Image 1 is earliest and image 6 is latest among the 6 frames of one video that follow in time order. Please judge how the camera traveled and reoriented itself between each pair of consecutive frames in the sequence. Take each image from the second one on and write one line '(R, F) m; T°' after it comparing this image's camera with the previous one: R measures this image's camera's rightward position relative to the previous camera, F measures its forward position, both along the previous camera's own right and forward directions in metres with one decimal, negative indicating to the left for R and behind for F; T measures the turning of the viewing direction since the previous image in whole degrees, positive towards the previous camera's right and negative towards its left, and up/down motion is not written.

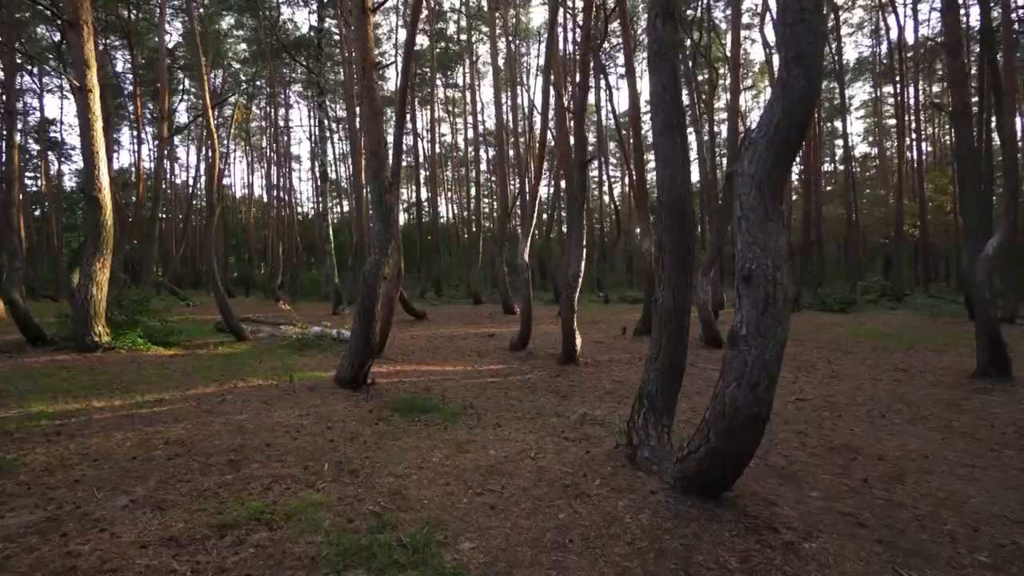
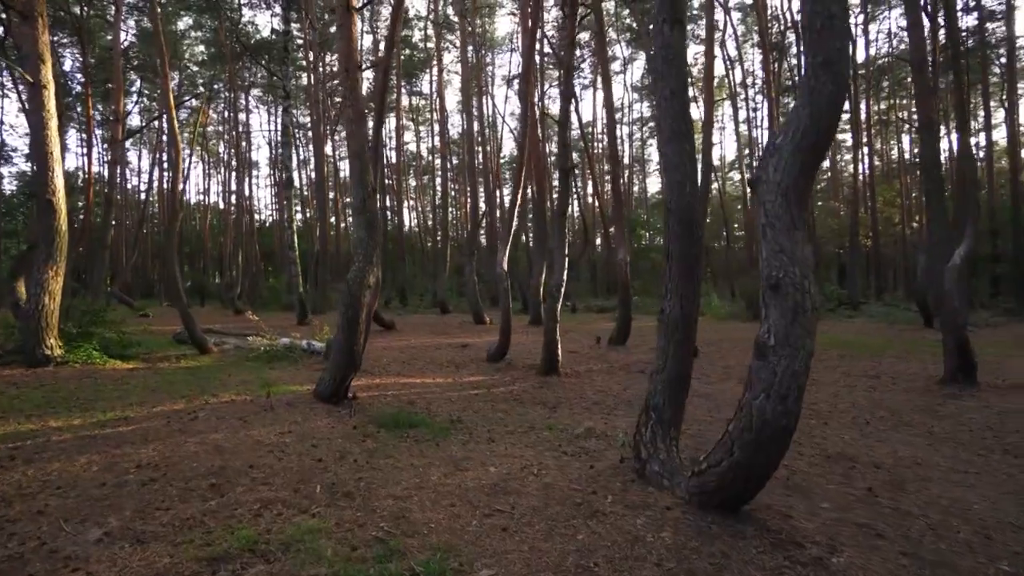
(-0.4, +0.2) m; +4°
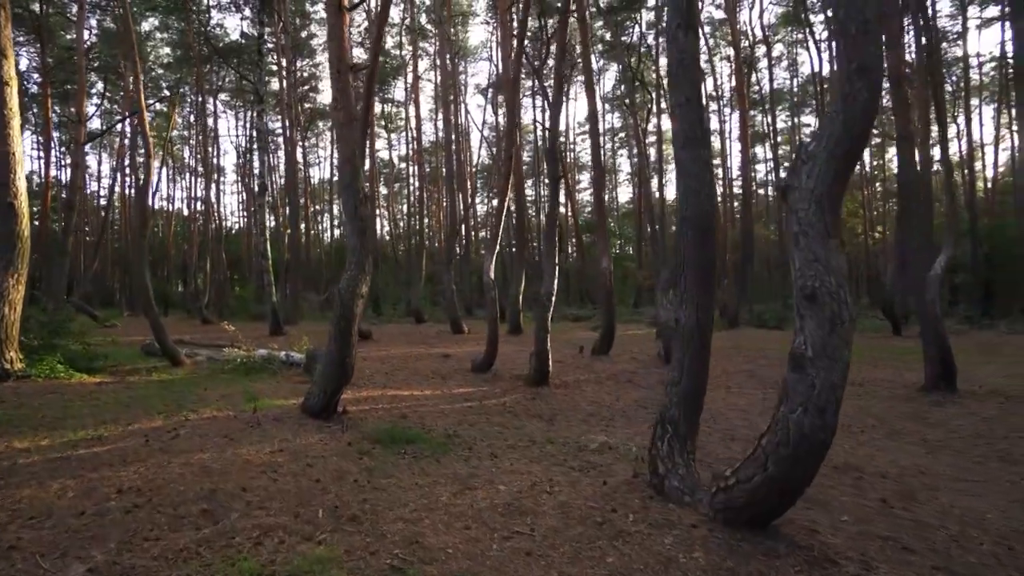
(-0.4, +0.2) m; +3°
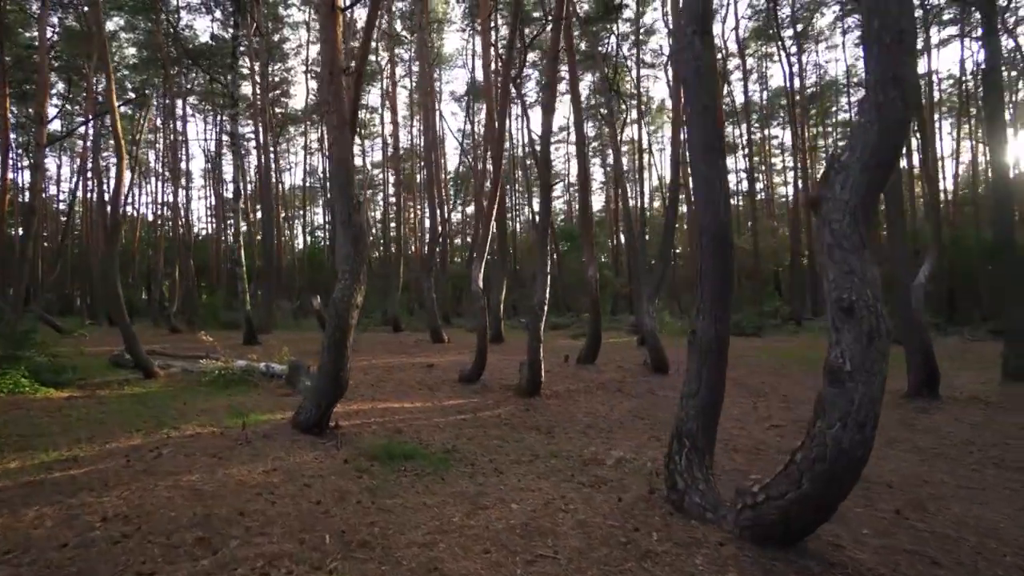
(-0.4, +0.2) m; +3°
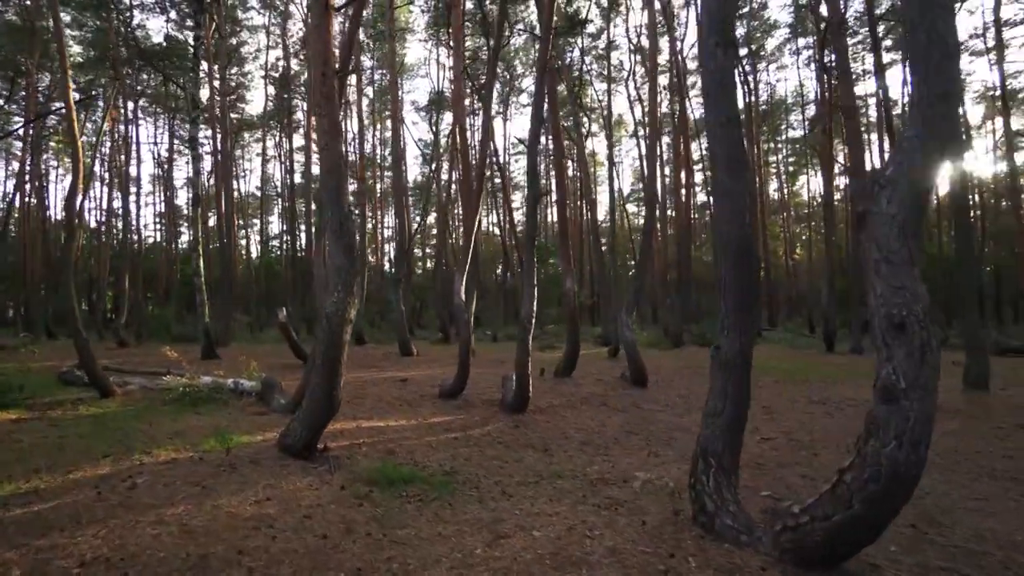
(-0.6, +0.3) m; +4°
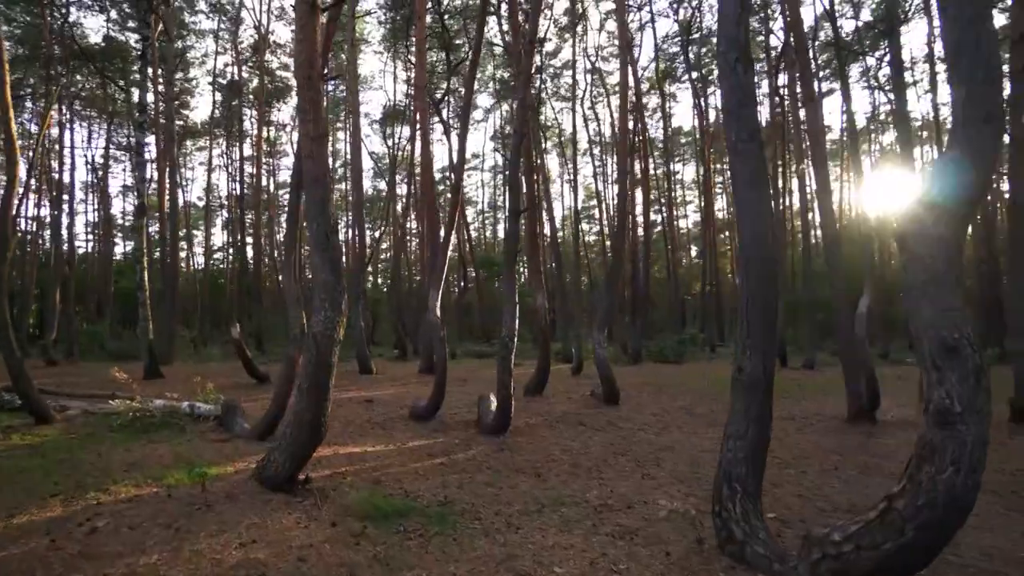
(-0.6, +0.3) m; +5°
